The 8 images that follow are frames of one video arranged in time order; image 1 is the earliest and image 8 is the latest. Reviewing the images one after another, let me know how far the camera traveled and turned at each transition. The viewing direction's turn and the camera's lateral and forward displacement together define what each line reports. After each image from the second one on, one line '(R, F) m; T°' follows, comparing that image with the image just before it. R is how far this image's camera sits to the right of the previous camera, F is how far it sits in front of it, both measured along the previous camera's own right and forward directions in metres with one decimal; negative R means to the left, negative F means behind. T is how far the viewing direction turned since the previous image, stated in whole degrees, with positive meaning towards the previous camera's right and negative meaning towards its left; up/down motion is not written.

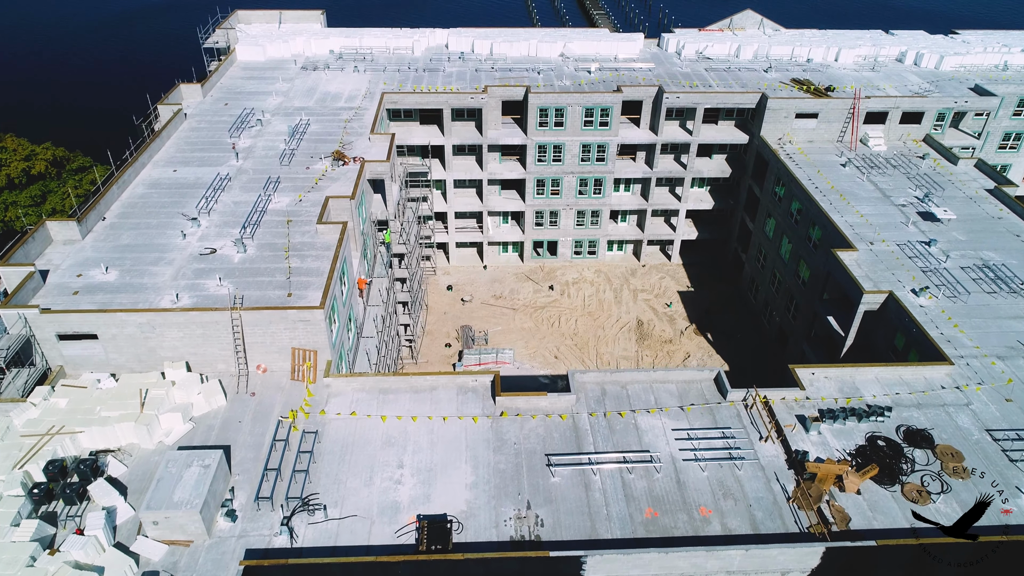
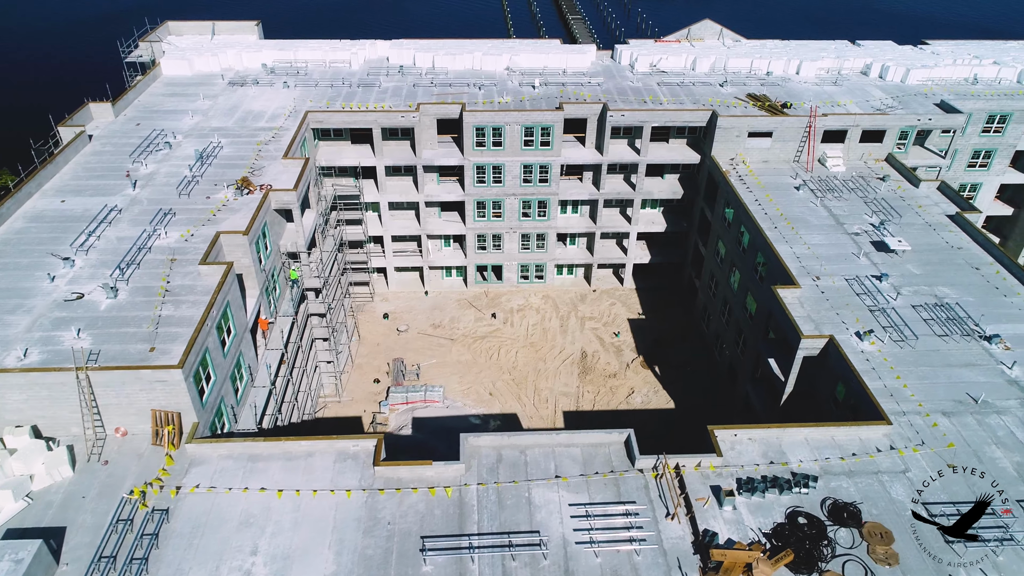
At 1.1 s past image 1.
(+5.3, +3.9) m; 0°
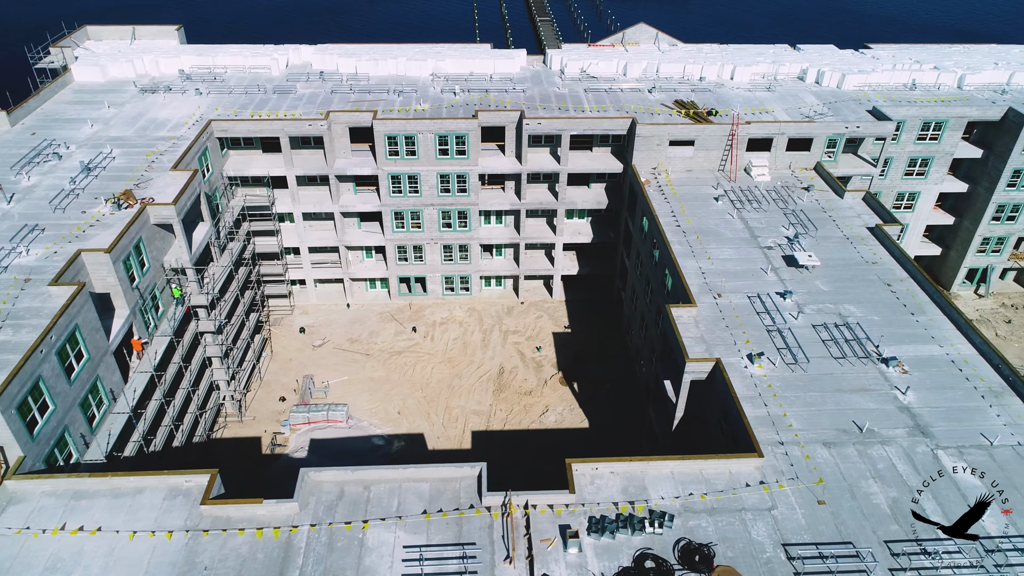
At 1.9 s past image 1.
(+6.9, +2.0) m; 0°
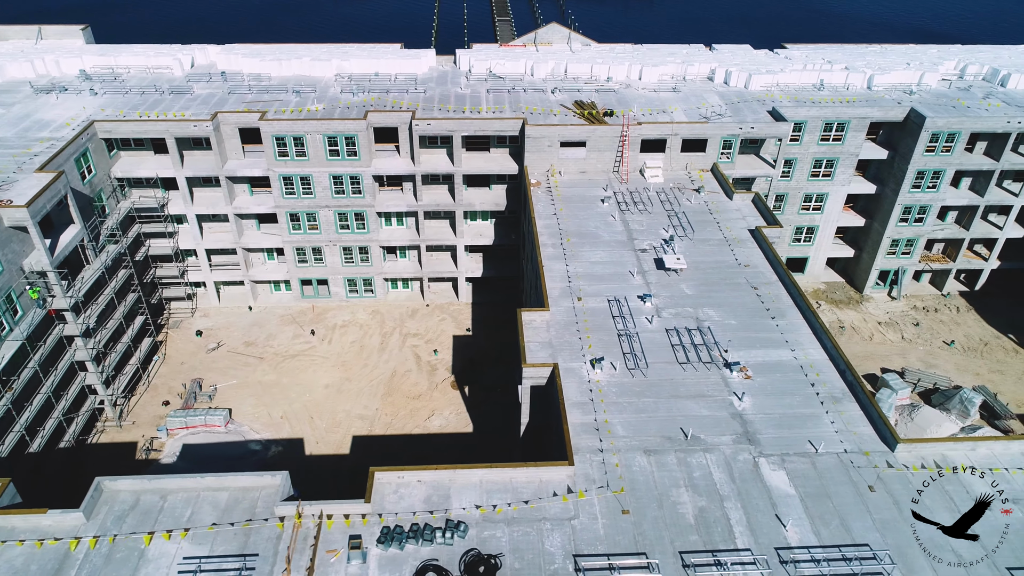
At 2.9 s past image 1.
(+8.6, +0.7) m; 0°
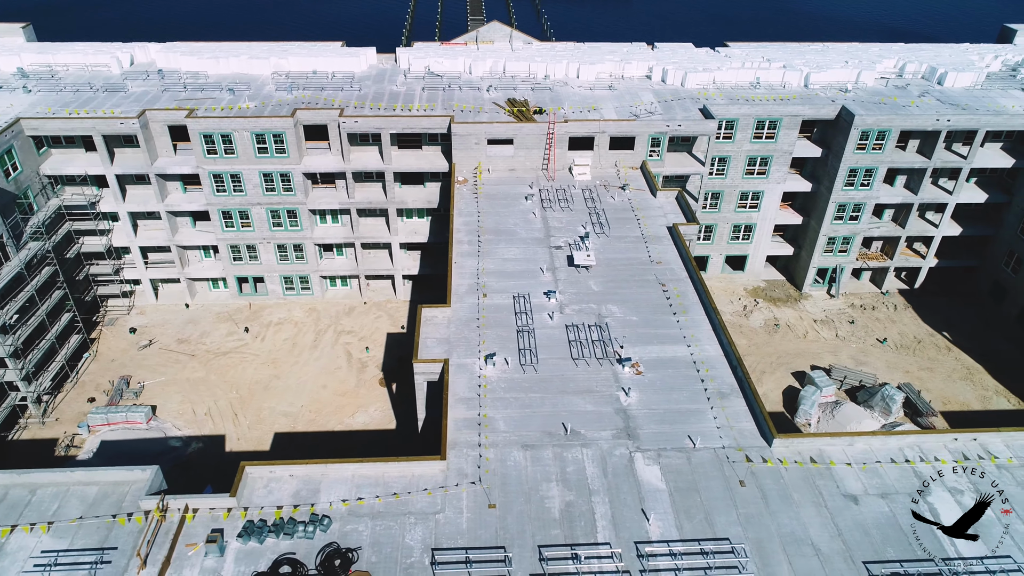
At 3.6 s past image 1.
(+5.7, -0.1) m; 0°
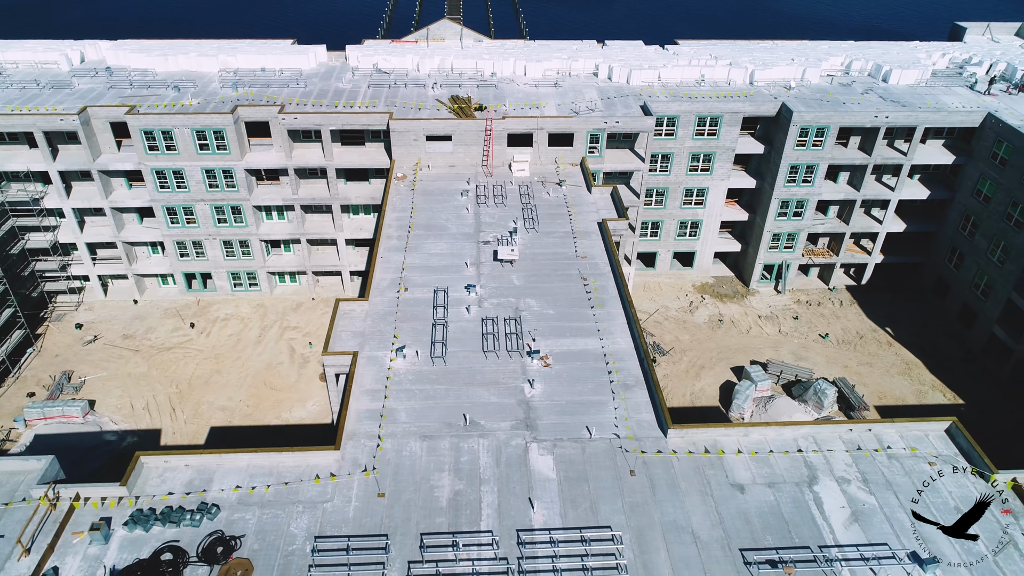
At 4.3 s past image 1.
(+4.8, -0.4) m; 0°
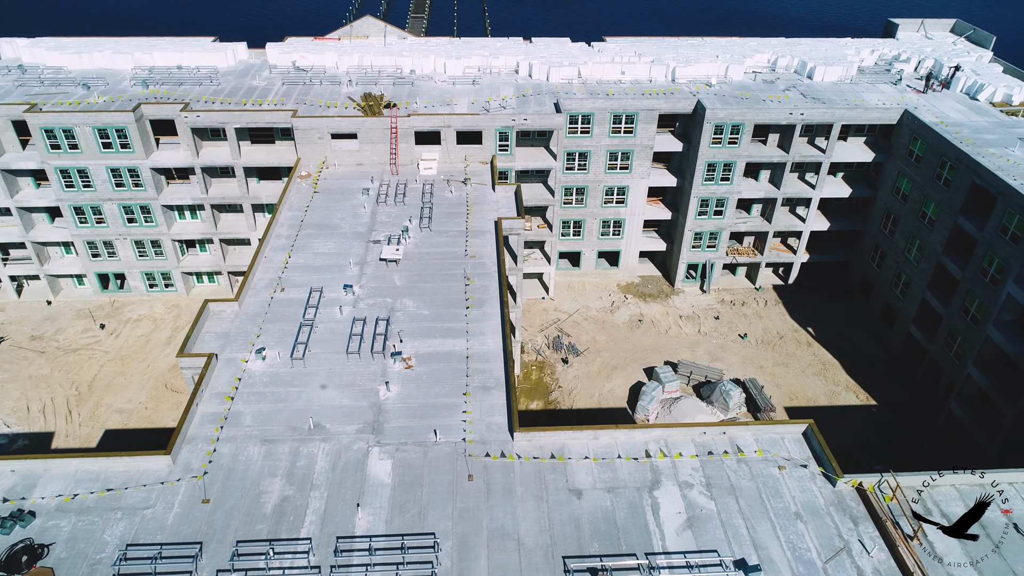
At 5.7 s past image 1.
(+7.2, +0.8) m; 0°
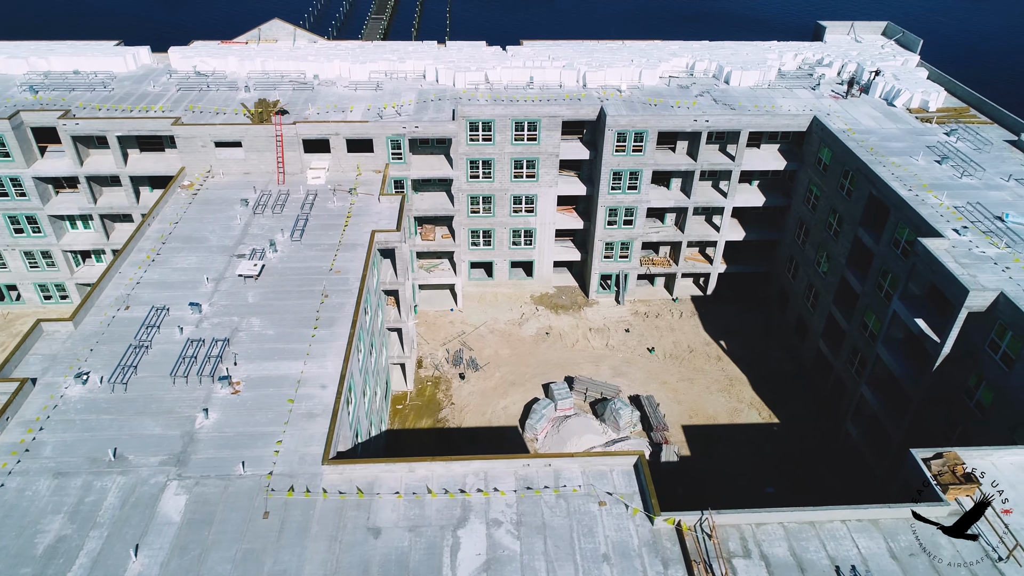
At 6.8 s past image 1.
(+8.4, +2.0) m; 0°
